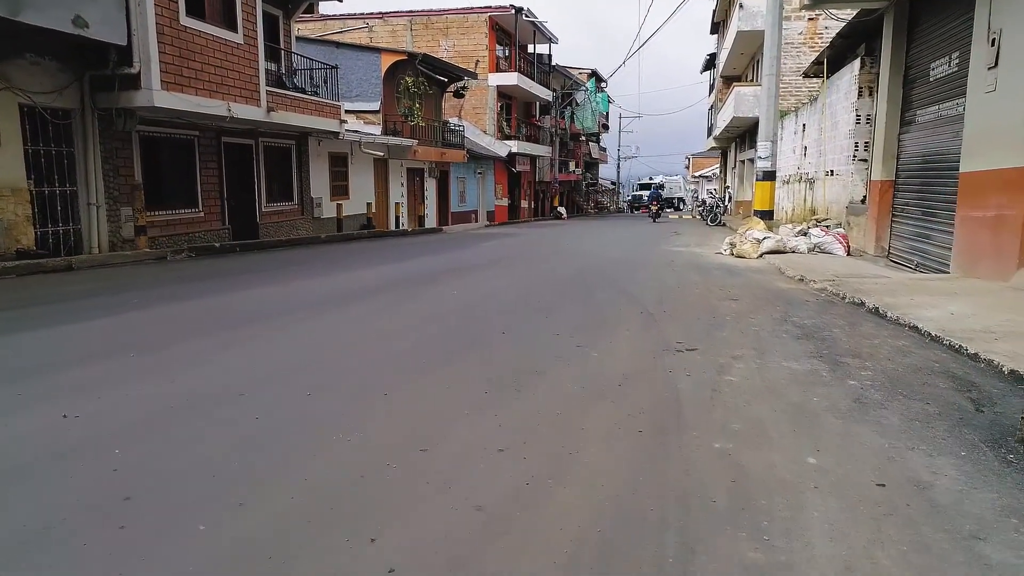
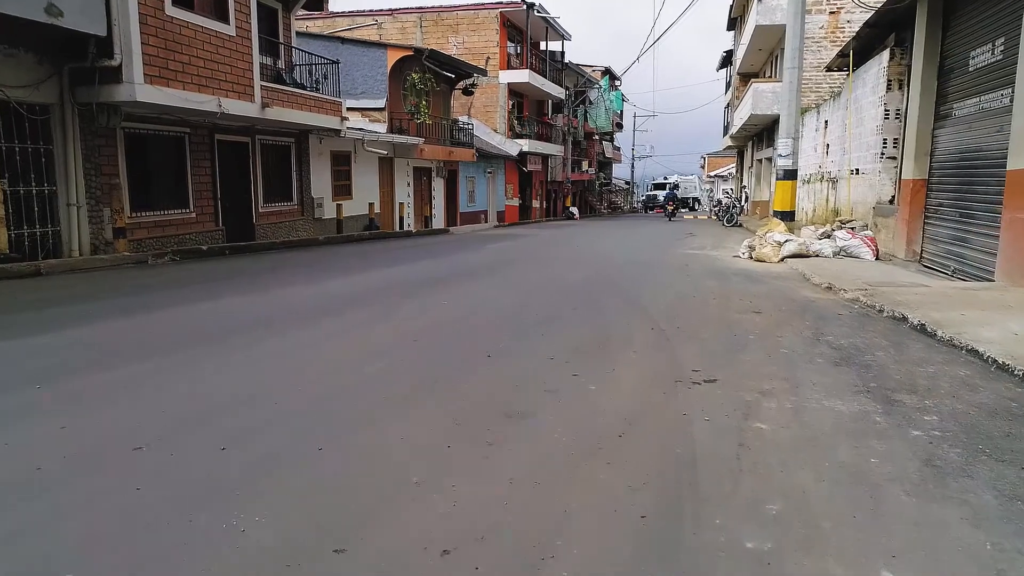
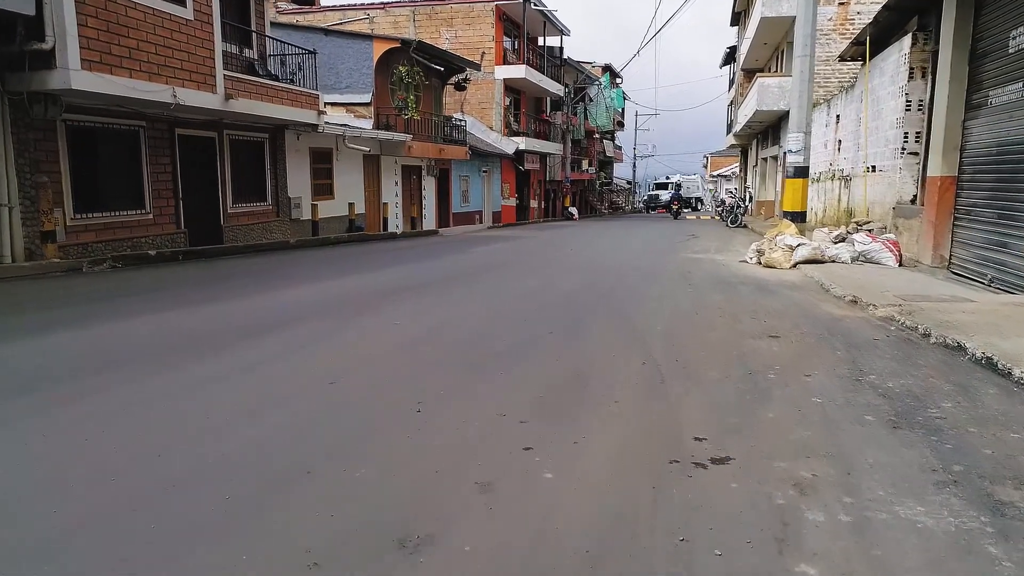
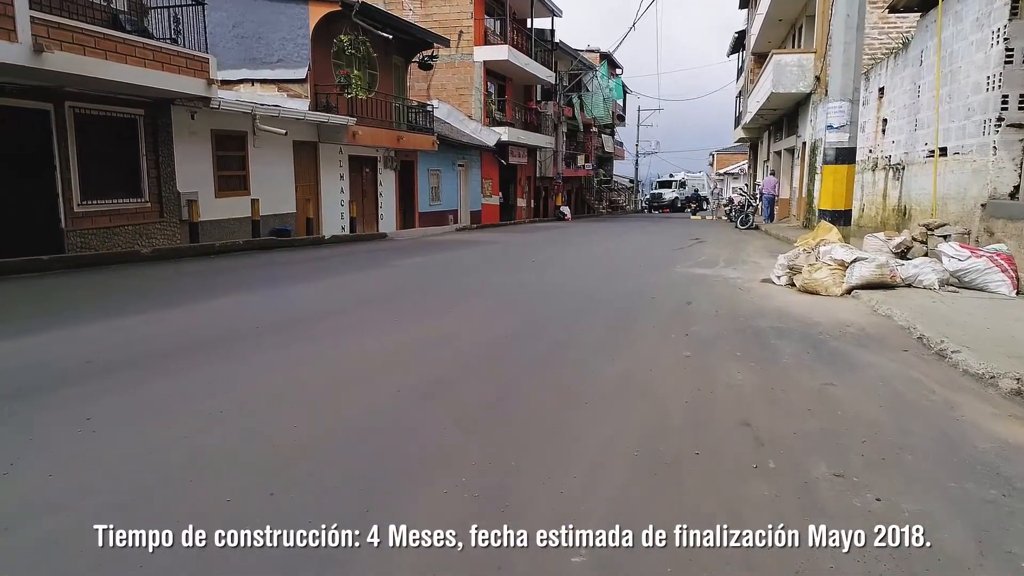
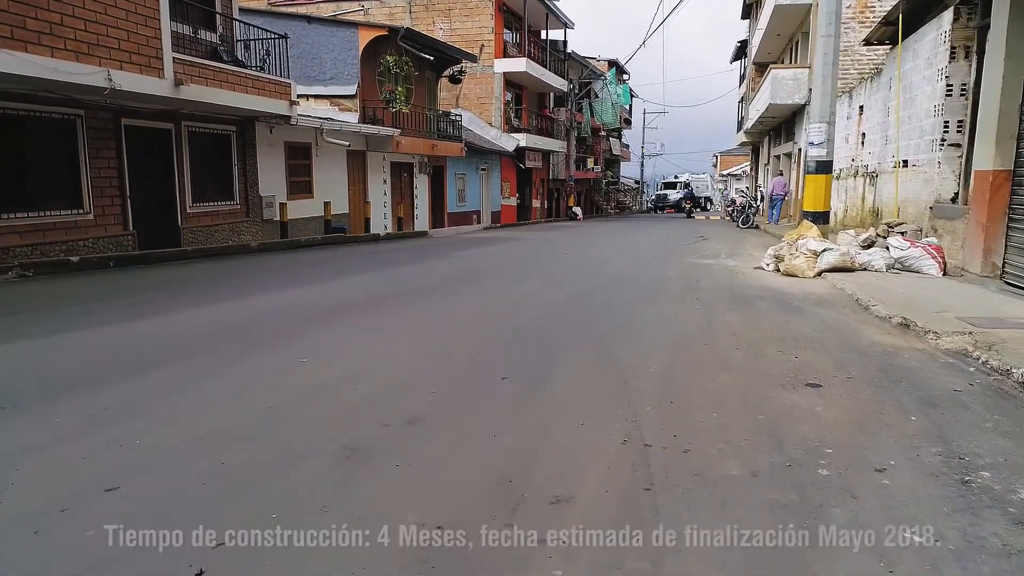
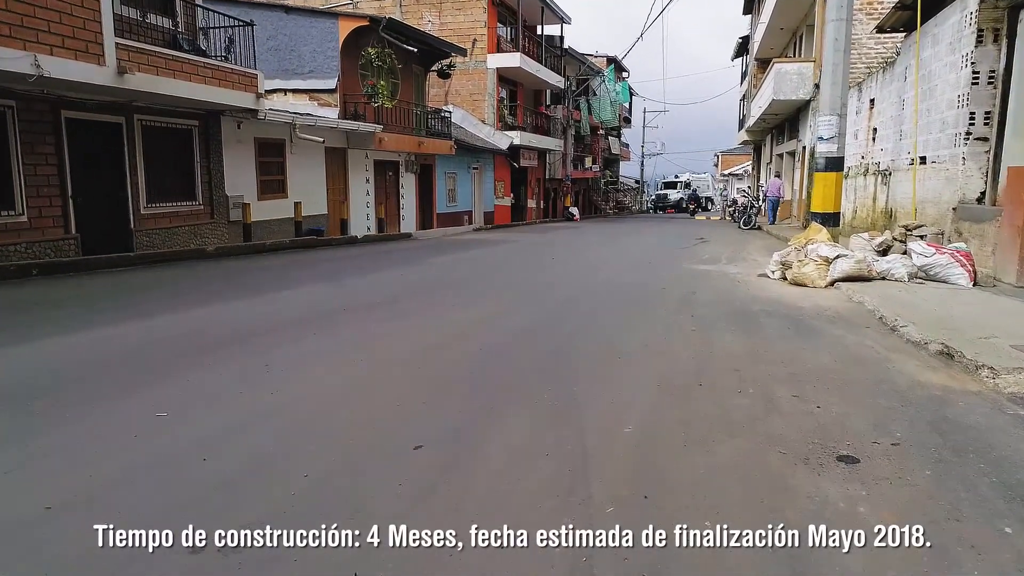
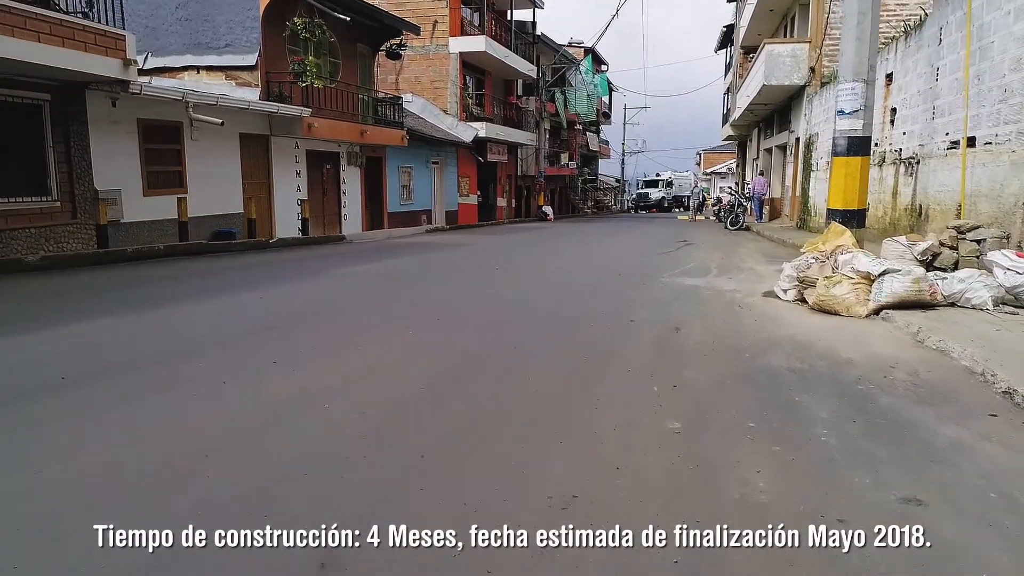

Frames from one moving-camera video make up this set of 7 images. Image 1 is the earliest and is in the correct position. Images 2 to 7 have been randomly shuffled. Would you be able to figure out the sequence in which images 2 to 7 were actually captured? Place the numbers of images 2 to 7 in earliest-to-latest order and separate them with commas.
2, 3, 5, 6, 4, 7
